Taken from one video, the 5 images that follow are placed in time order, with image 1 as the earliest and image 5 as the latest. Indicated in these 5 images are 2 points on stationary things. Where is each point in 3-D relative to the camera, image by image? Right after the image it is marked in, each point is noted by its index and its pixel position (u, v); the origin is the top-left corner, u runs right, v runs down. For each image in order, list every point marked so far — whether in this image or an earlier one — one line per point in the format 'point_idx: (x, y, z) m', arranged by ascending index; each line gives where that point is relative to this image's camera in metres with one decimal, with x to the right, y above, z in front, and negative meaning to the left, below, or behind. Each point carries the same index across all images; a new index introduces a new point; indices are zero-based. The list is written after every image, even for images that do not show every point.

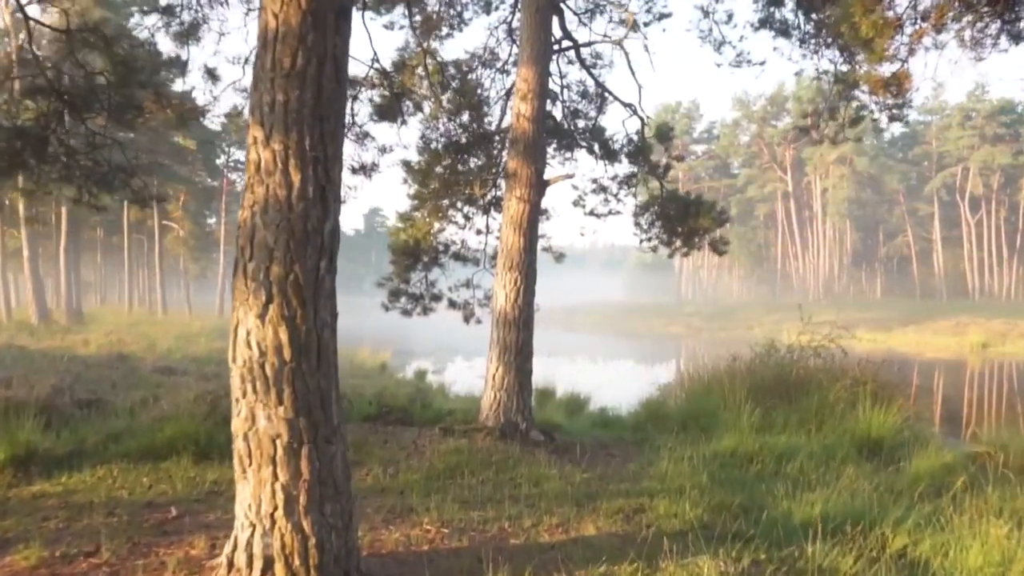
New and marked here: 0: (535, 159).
0: (+0.2, +1.2, +8.0) m
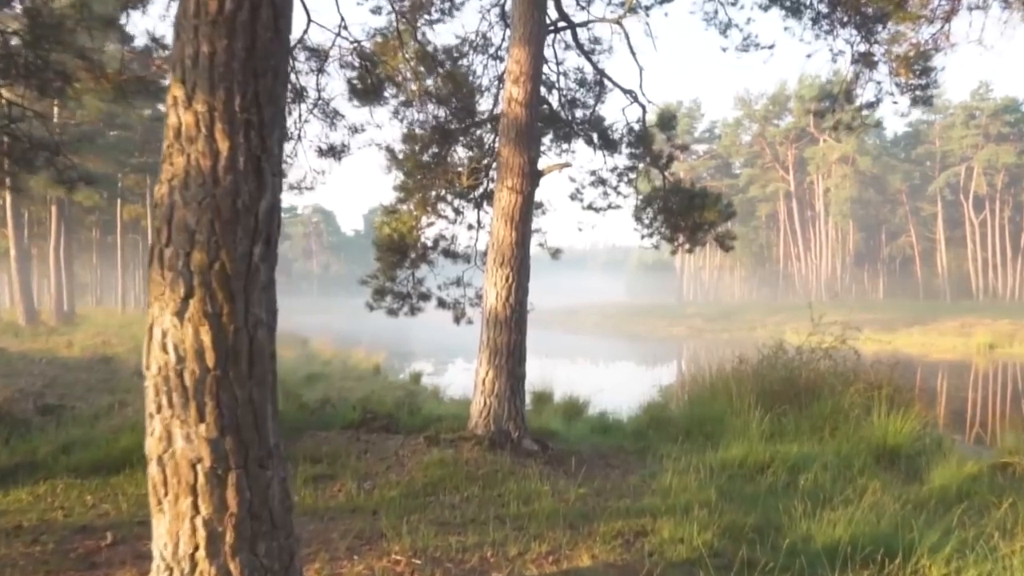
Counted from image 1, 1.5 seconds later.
0: (+0.1, +1.2, +7.4) m
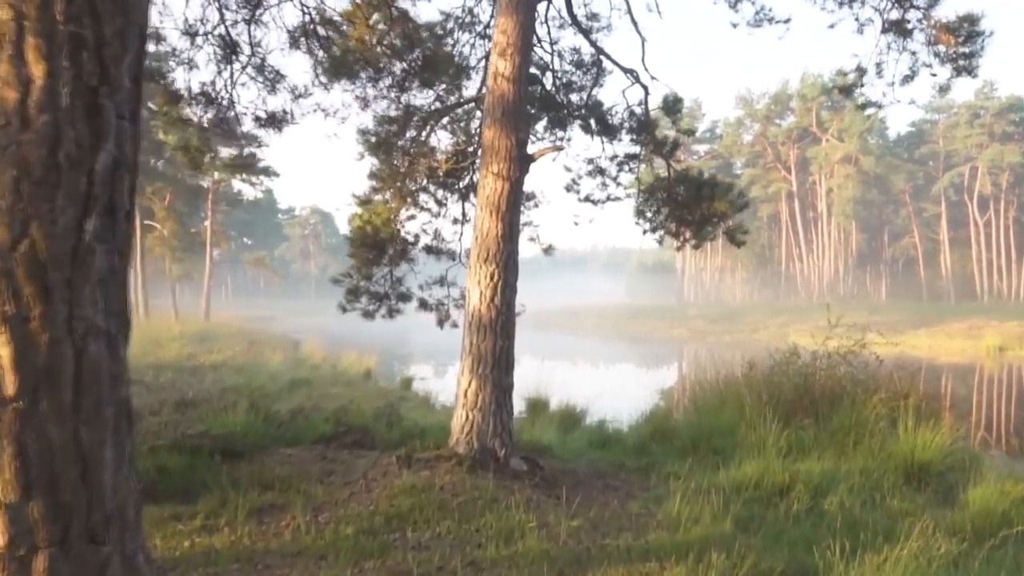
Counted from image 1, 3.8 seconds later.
0: (0.0, +1.2, +6.6) m
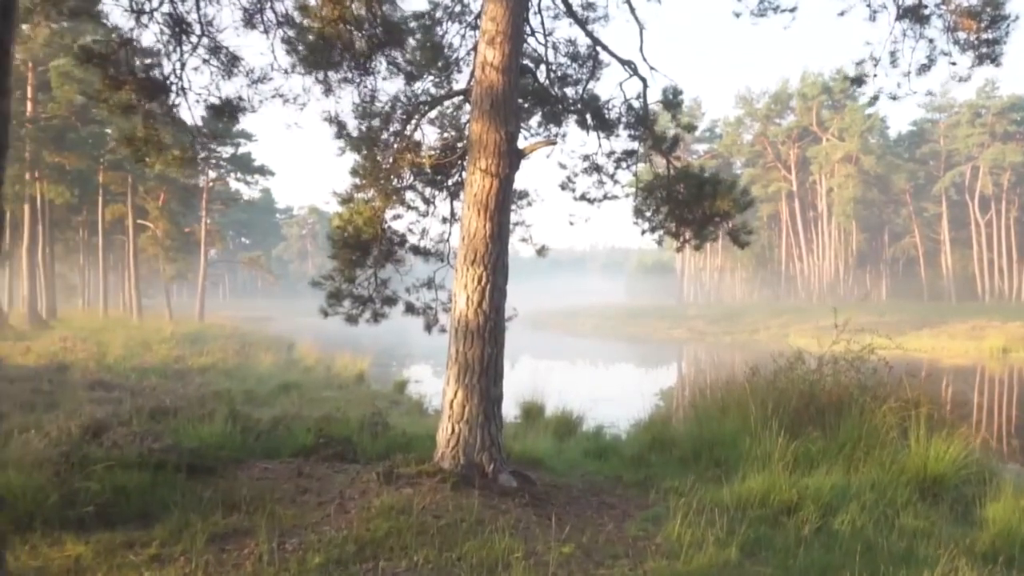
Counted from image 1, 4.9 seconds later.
0: (0.0, +1.2, +6.2) m
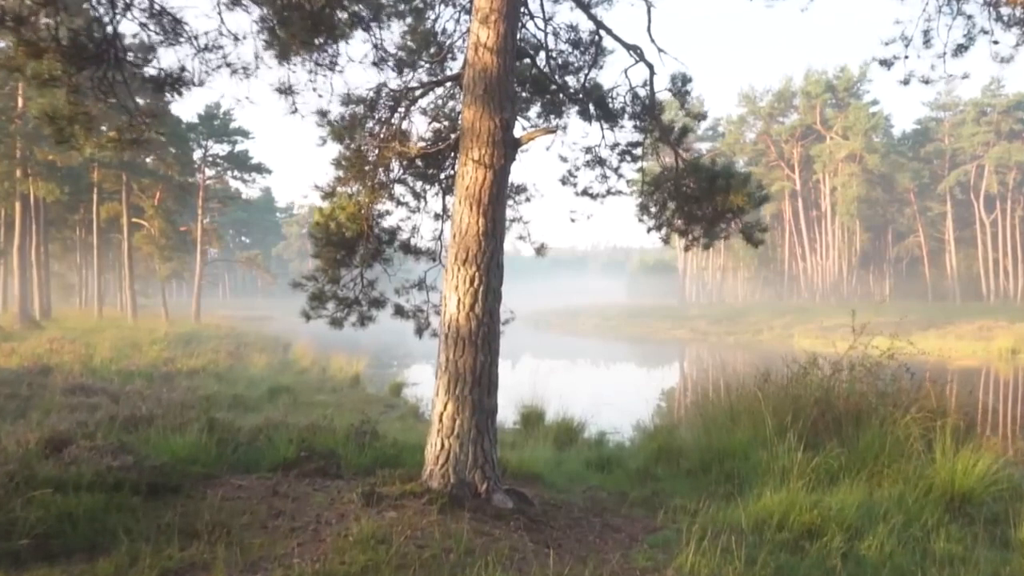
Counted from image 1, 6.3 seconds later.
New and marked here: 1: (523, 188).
0: (-0.1, +1.2, +5.6) m
1: (+0.1, +1.0, +8.2) m
